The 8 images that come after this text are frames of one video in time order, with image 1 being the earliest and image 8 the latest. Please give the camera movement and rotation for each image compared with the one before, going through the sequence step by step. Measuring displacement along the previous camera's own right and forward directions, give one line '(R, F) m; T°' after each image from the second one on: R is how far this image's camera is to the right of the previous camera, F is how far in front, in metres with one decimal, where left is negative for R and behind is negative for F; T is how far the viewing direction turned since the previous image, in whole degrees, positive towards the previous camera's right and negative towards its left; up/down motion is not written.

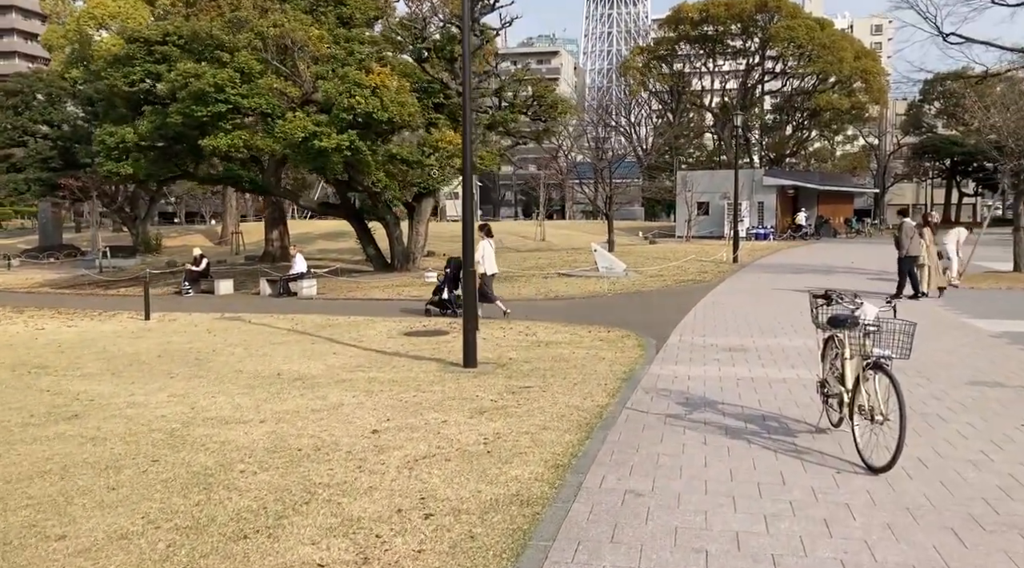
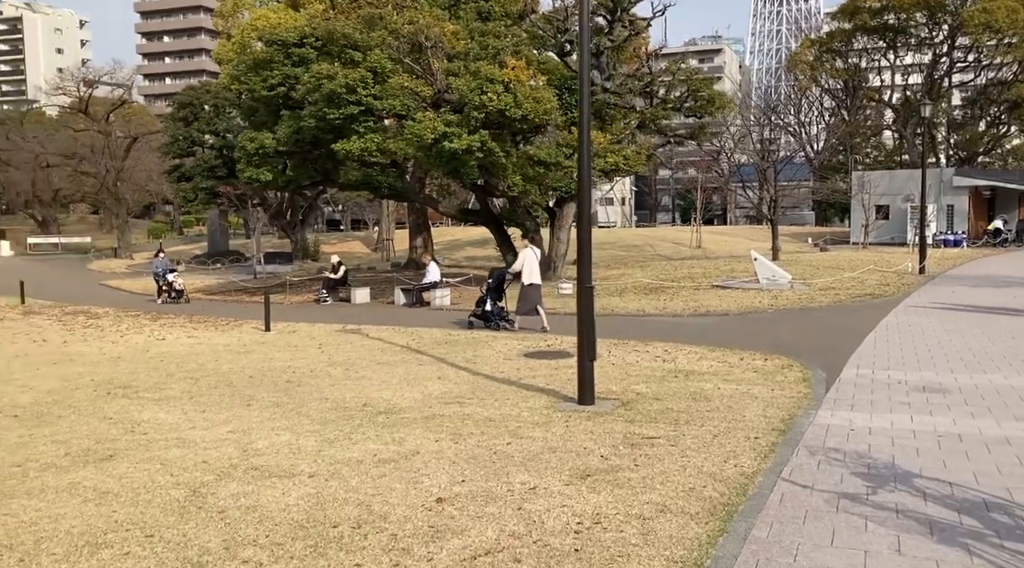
(+0.3, +1.8) m; -10°
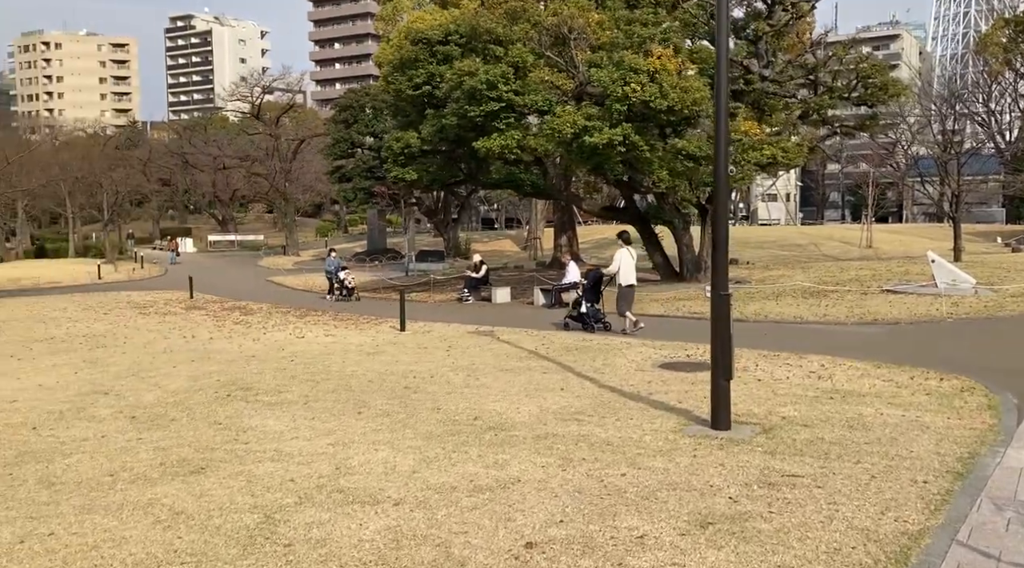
(+0.3, +0.8) m; -10°
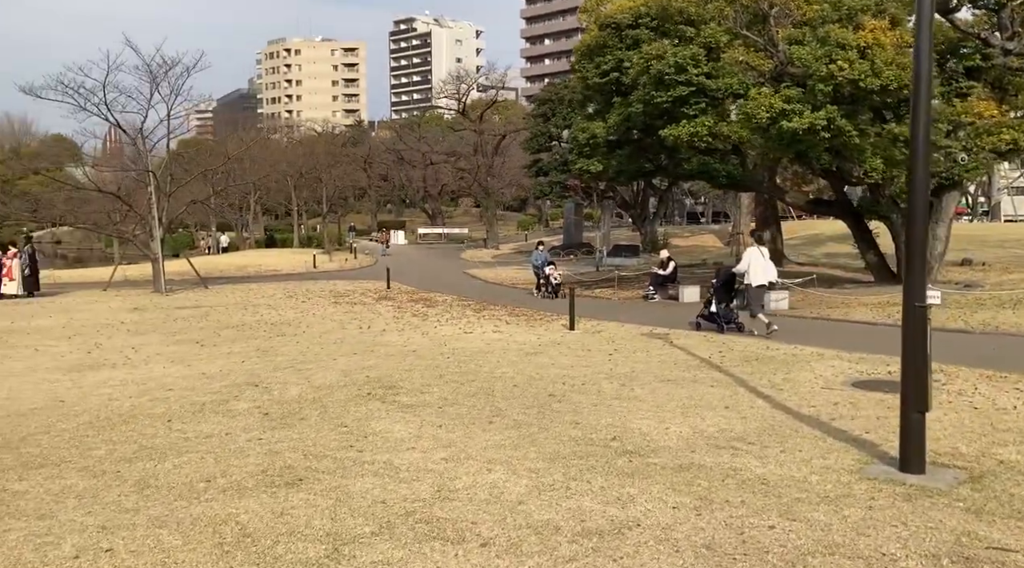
(+0.4, +1.0) m; -13°
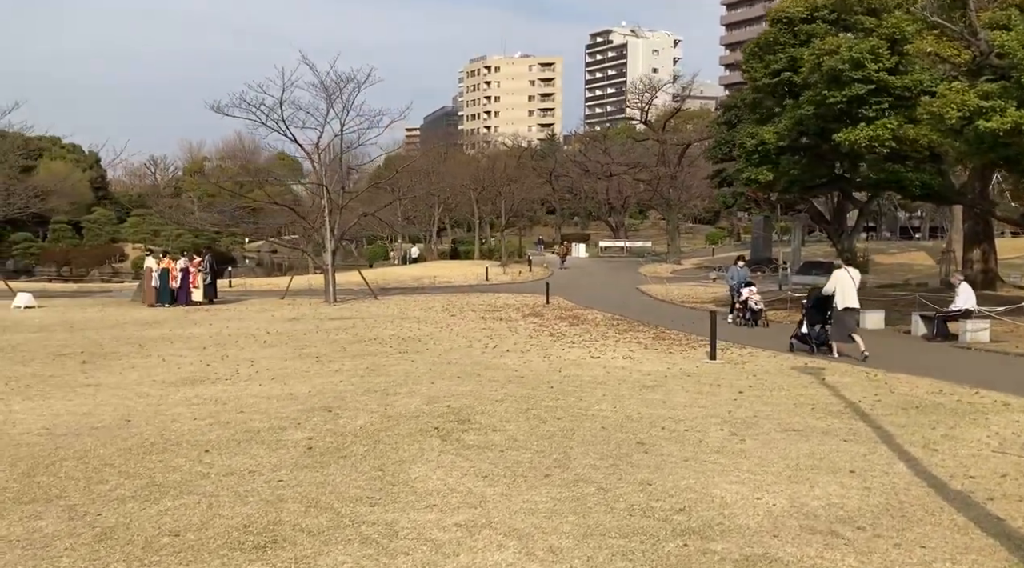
(+0.9, +1.3) m; -12°
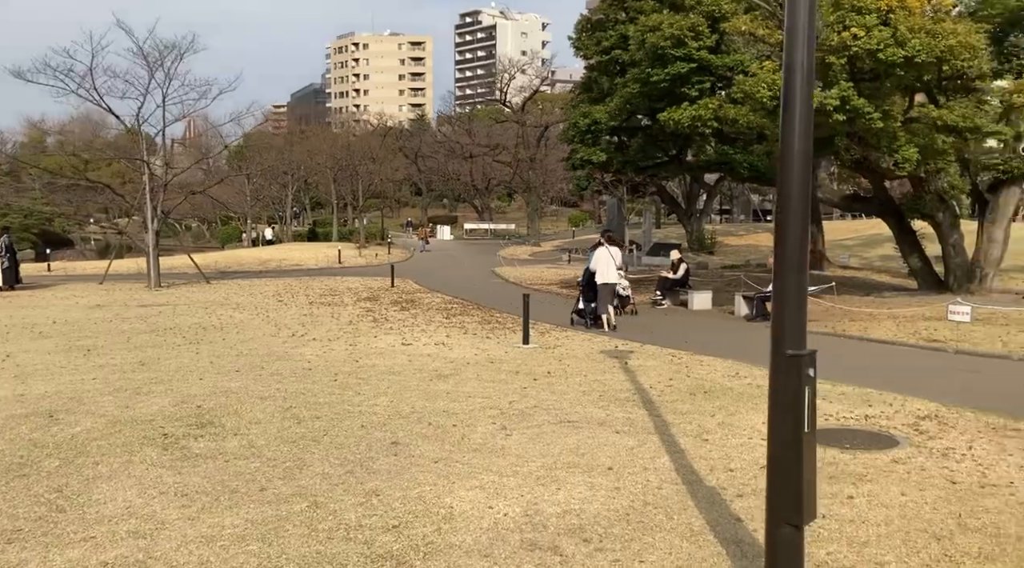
(+0.9, +0.6) m; +8°
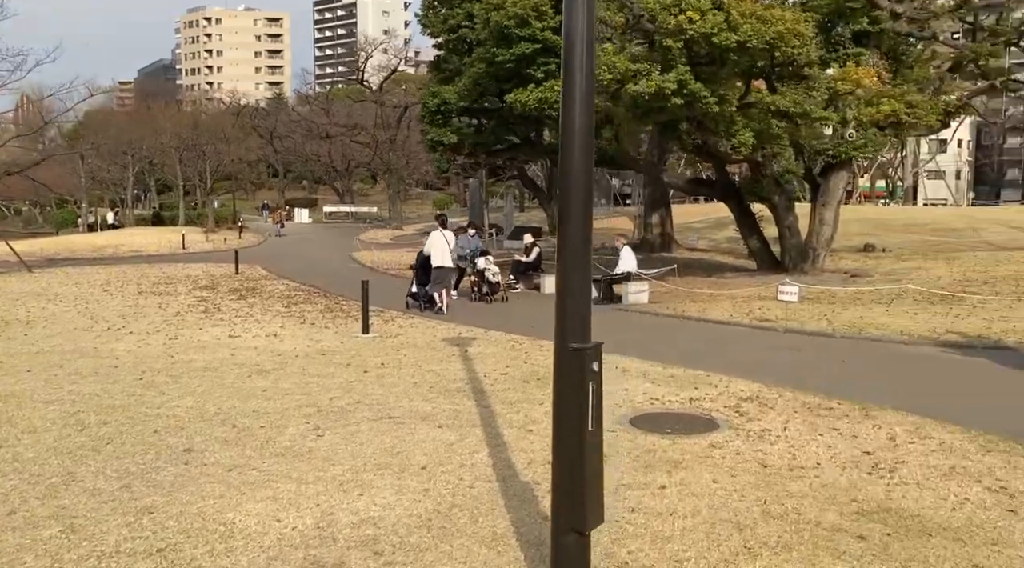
(+0.4, +0.3) m; +8°
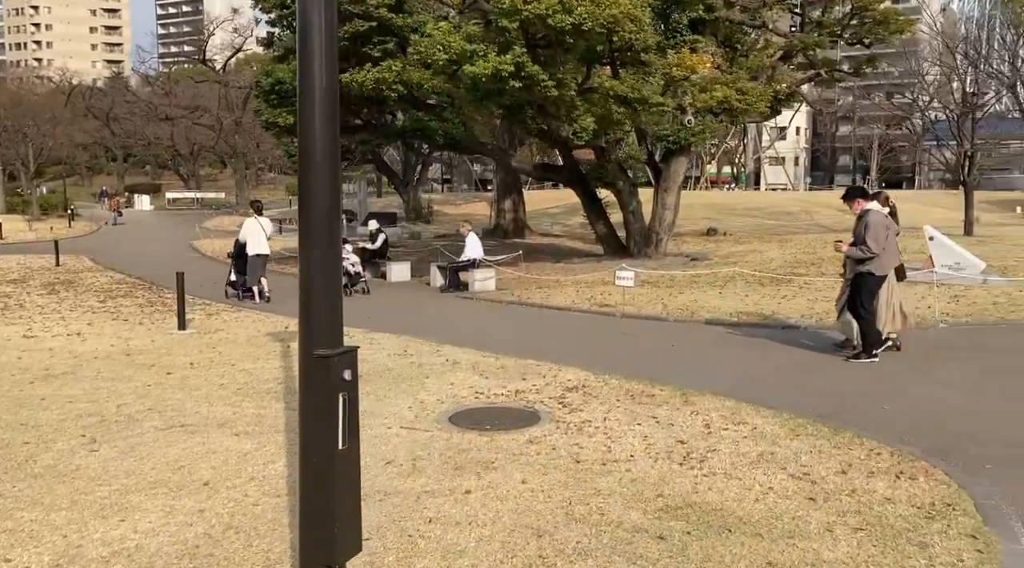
(+0.4, +0.3) m; +8°
